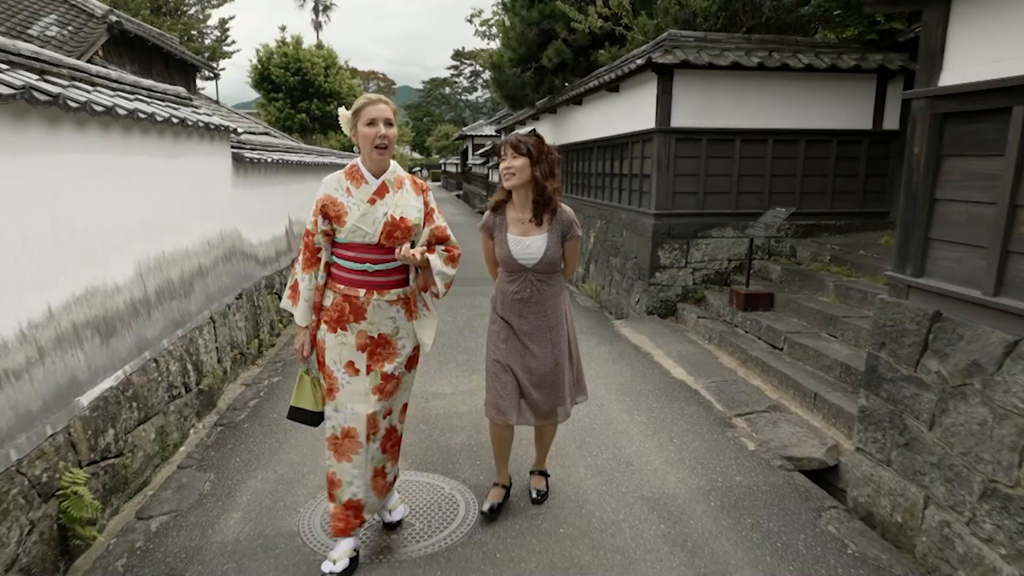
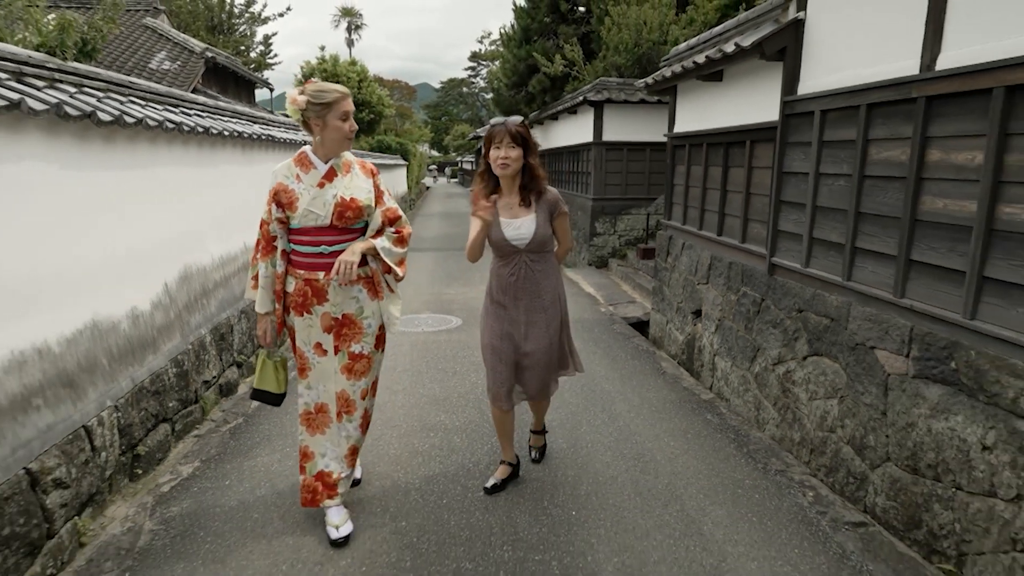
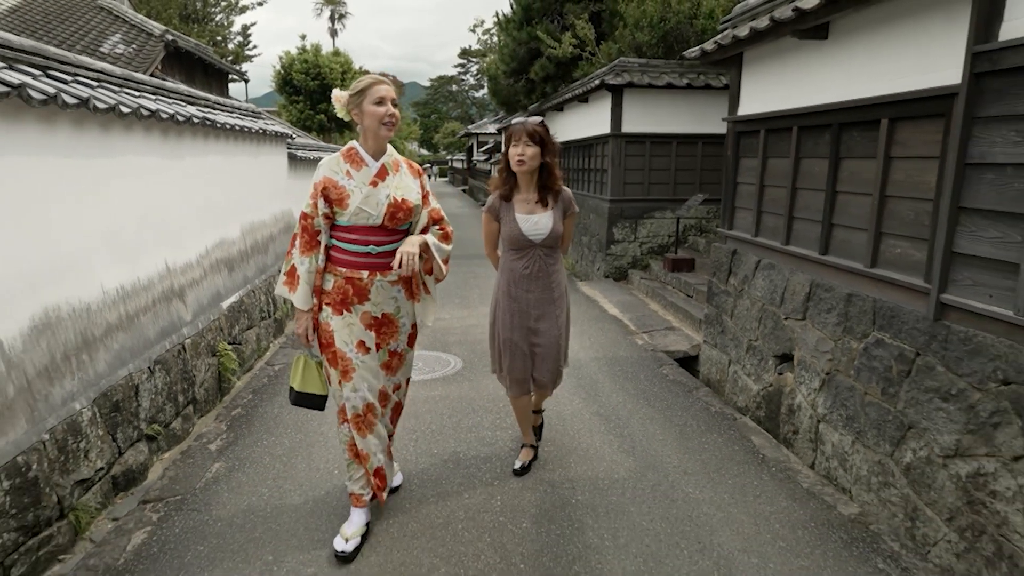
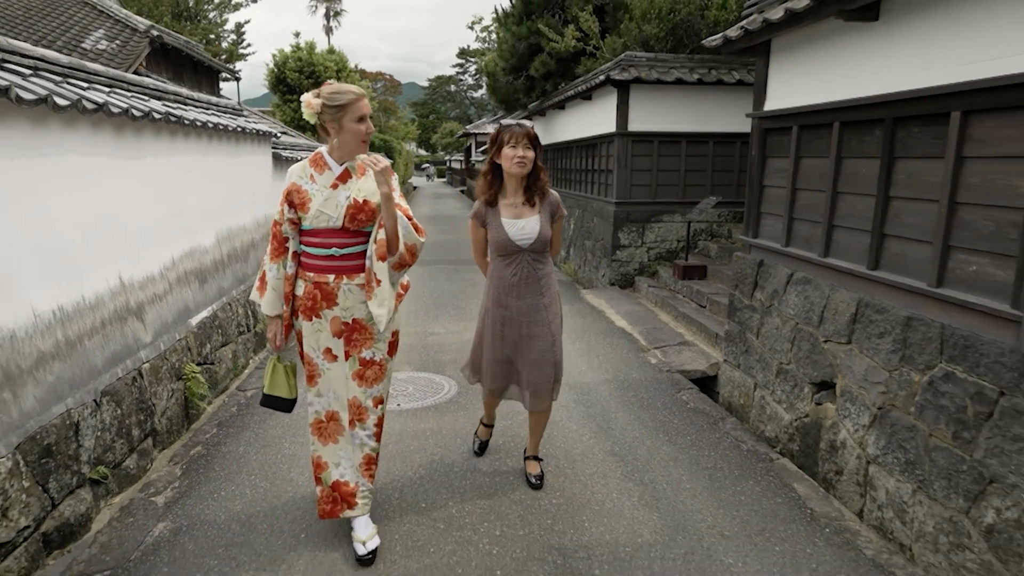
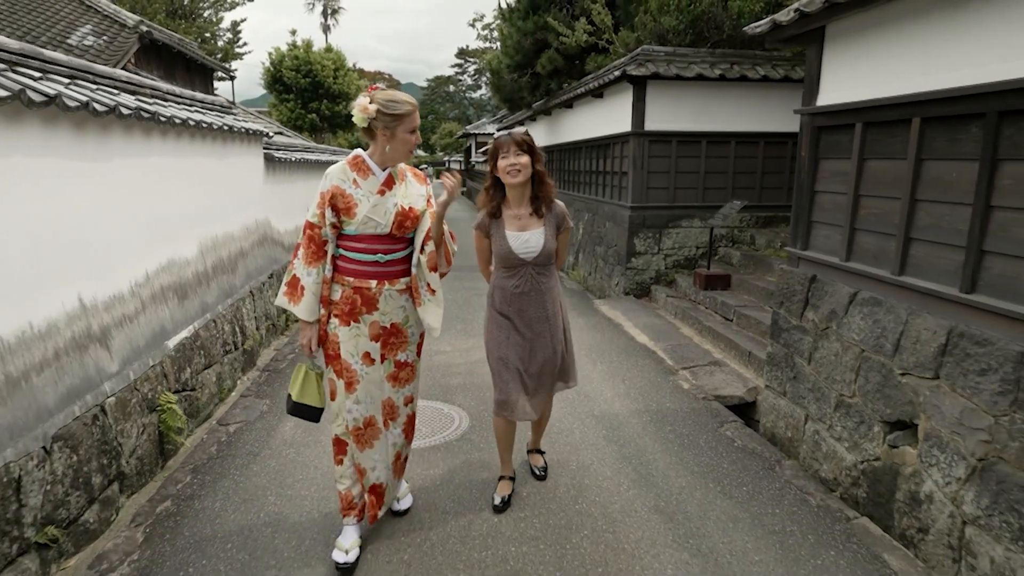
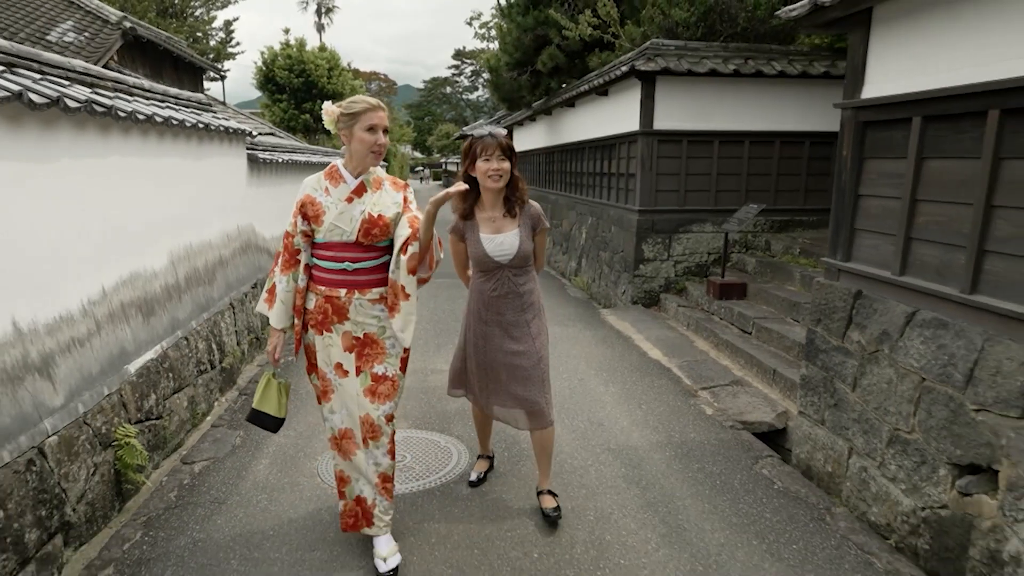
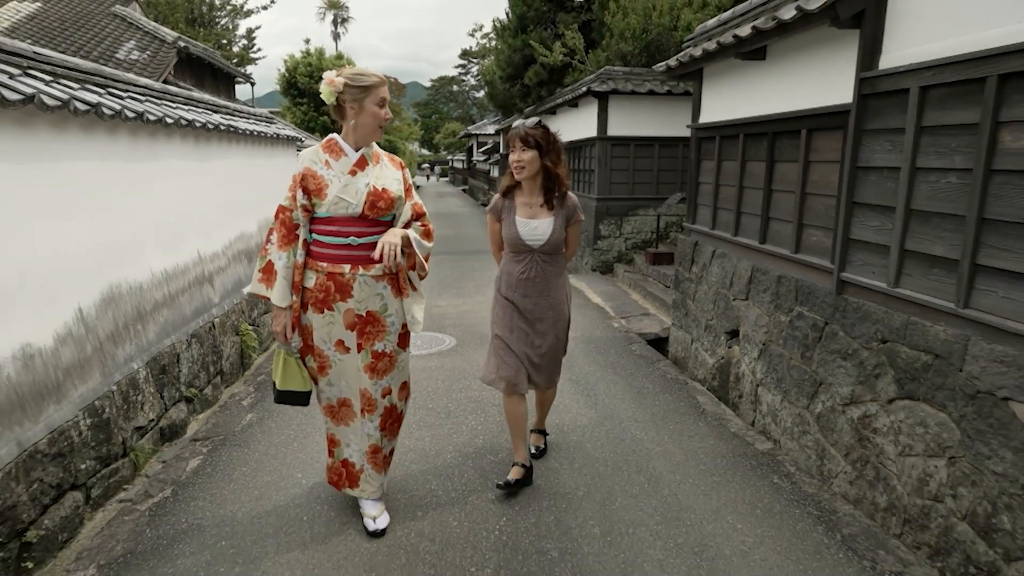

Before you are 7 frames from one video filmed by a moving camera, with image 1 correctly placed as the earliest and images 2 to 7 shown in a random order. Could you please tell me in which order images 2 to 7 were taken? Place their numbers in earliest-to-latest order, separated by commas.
6, 5, 4, 3, 7, 2
